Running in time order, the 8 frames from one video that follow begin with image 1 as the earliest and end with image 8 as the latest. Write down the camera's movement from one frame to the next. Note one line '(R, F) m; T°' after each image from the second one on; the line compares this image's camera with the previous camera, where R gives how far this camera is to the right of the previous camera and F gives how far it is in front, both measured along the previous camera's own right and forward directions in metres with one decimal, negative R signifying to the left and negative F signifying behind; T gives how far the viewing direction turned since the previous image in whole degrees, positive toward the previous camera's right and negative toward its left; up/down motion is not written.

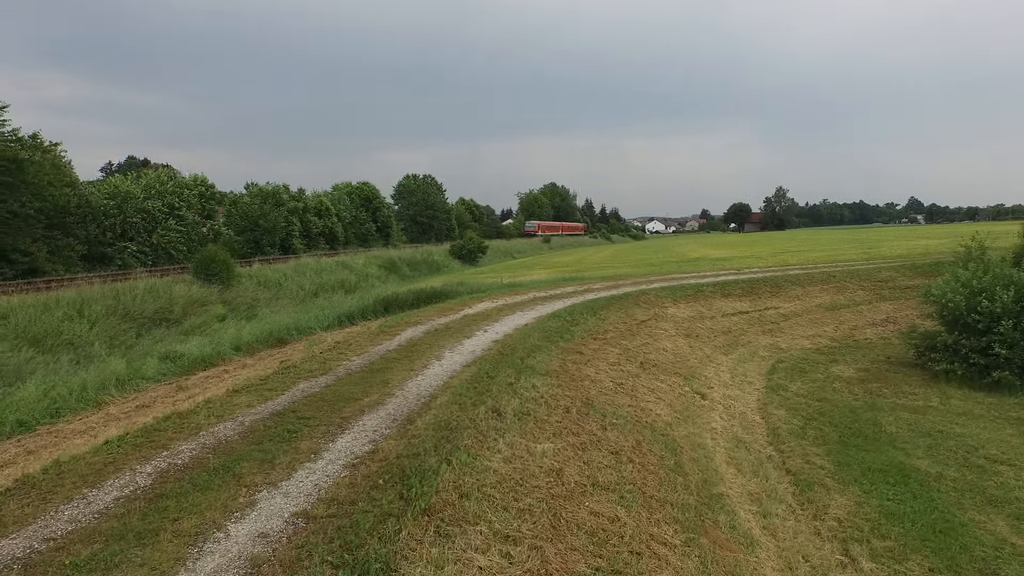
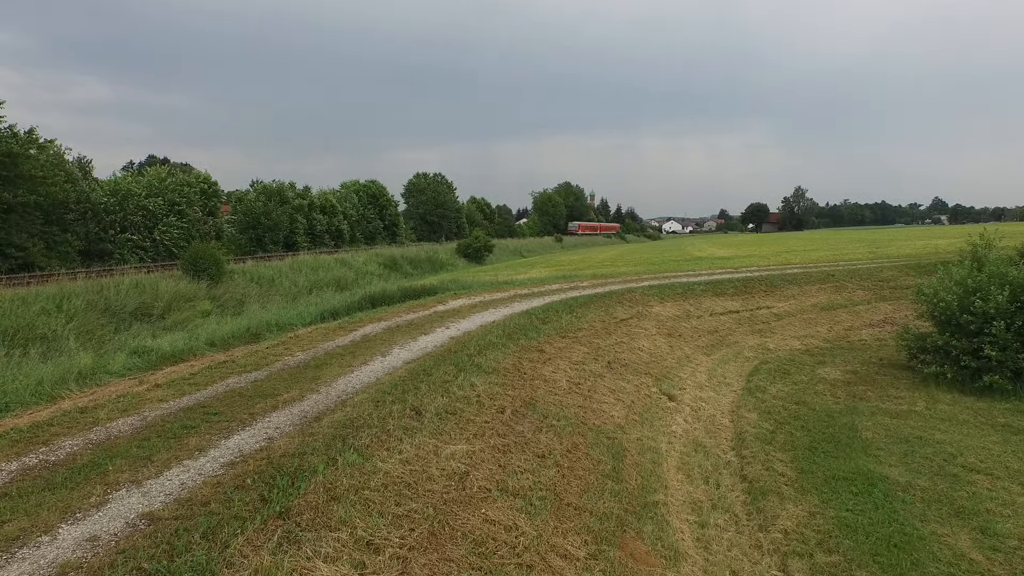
(+0.7, +0.3) m; -2°
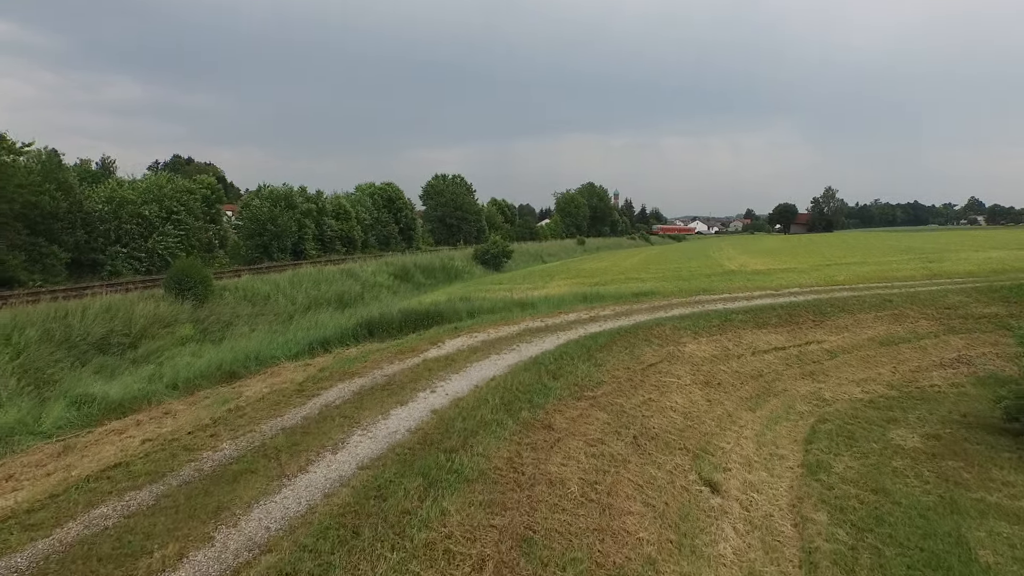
(+0.2, +1.7) m; -2°
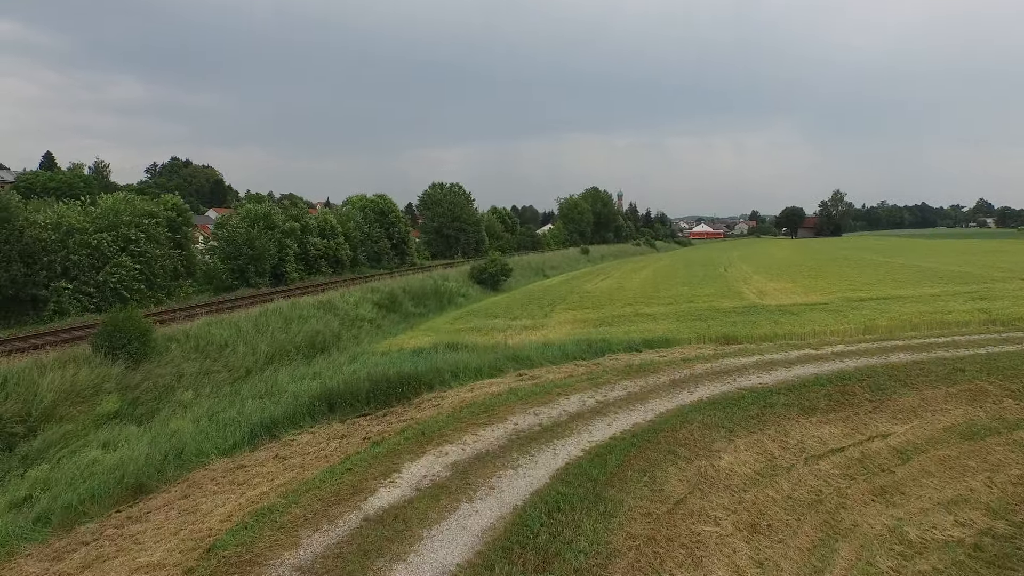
(+0.2, +2.4) m; 0°
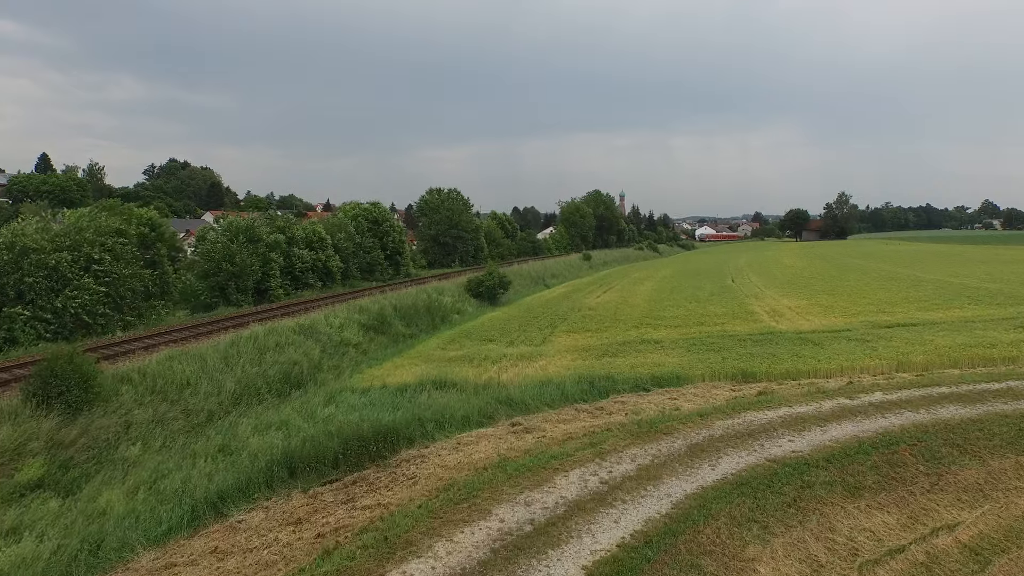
(+0.2, +1.6) m; 0°
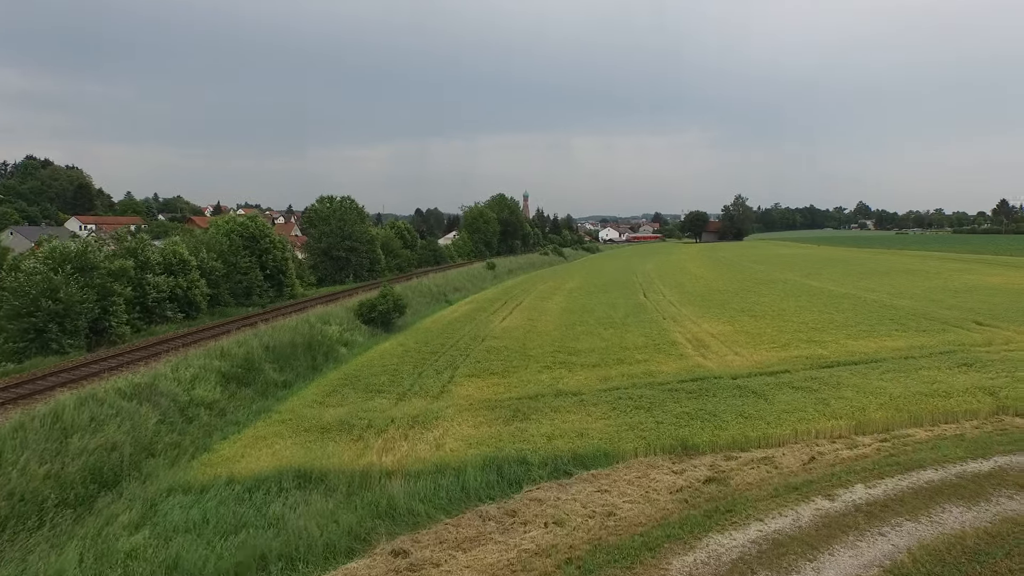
(+0.4, +3.2) m; +8°
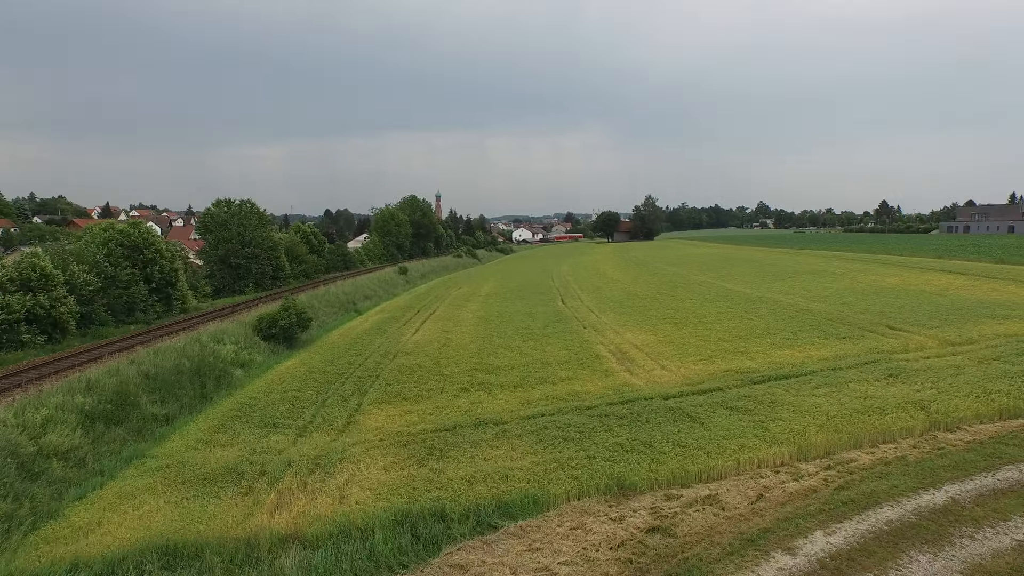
(0.0, +1.5) m; +7°
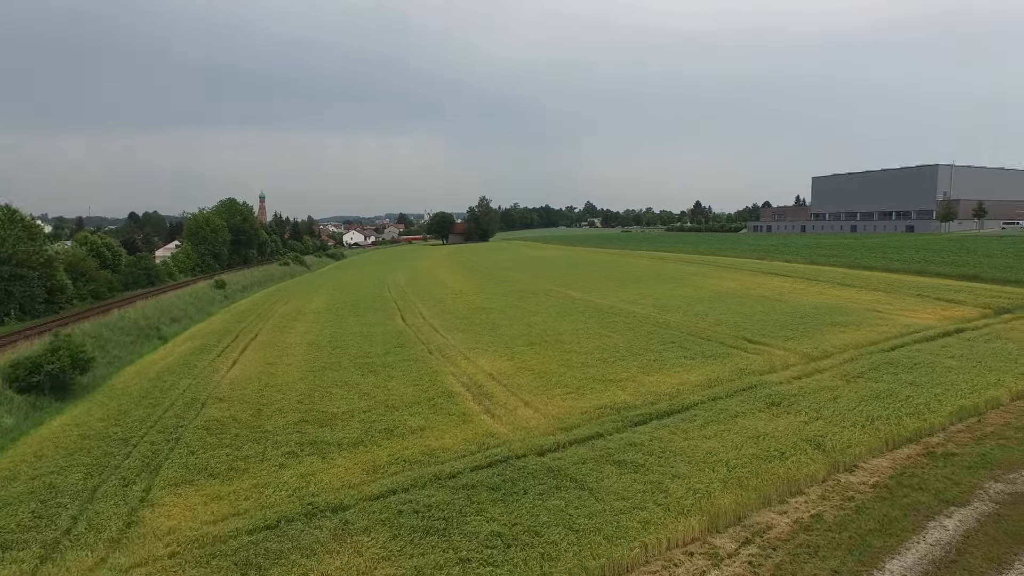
(-0.1, +2.9) m; +14°
